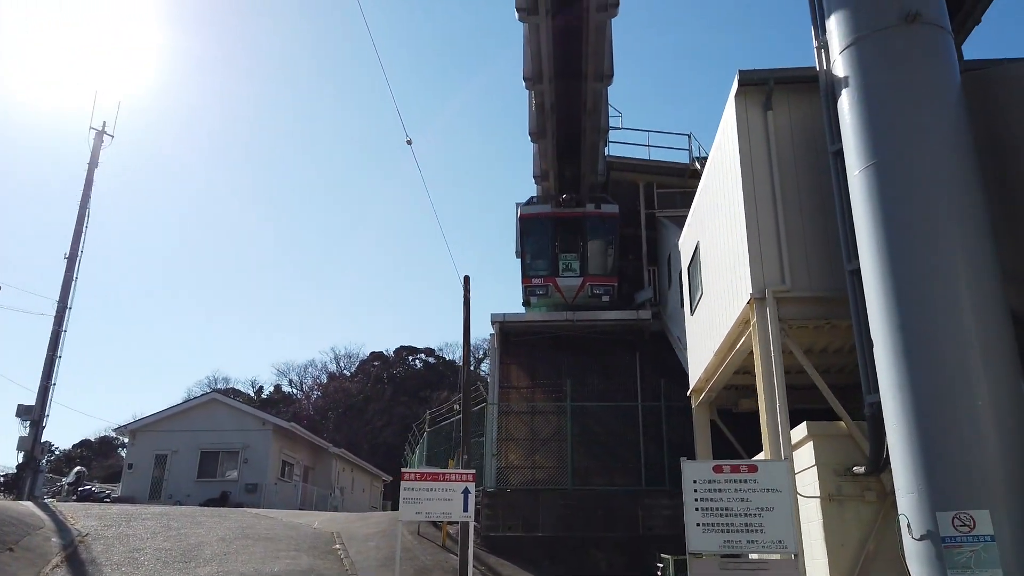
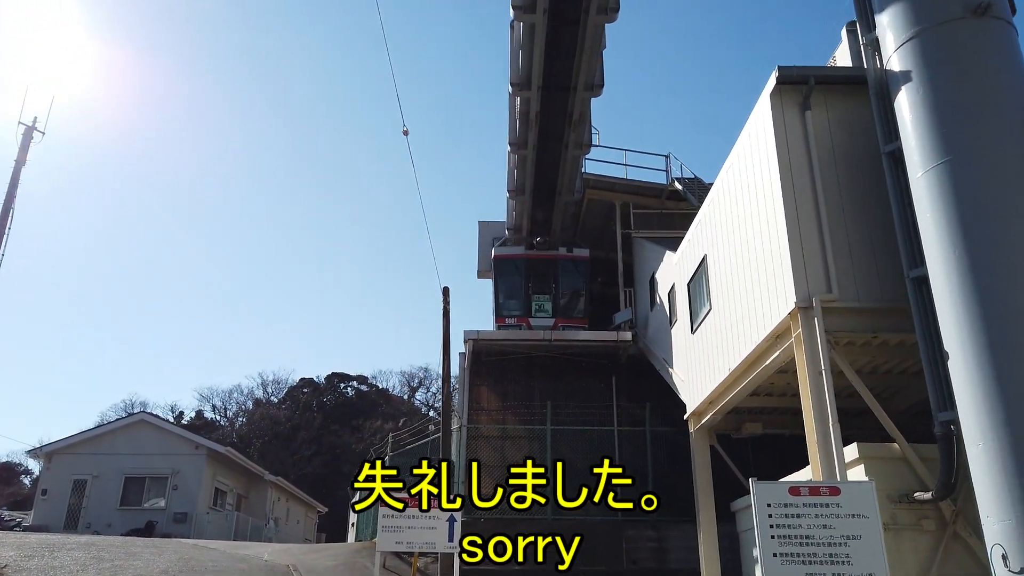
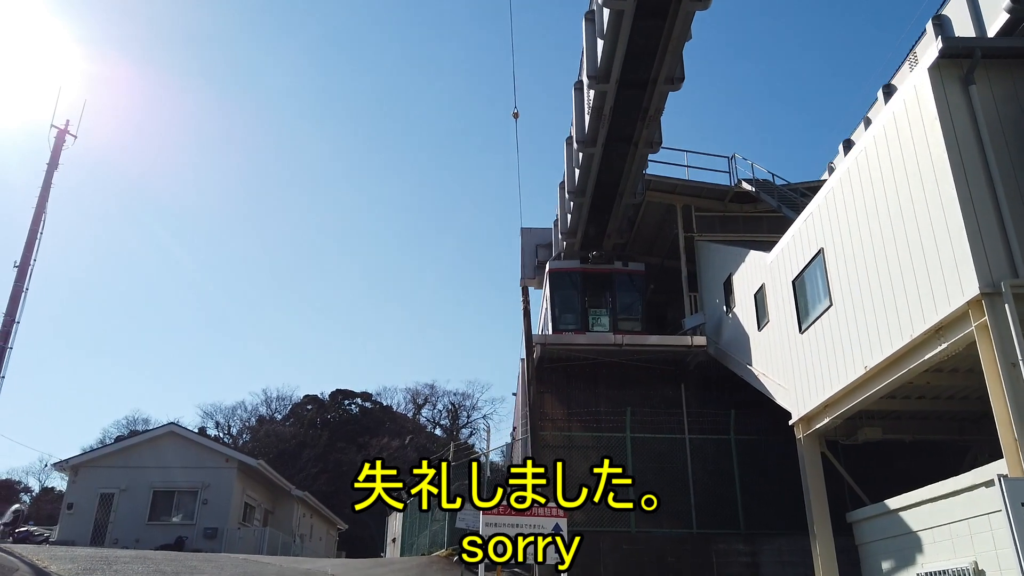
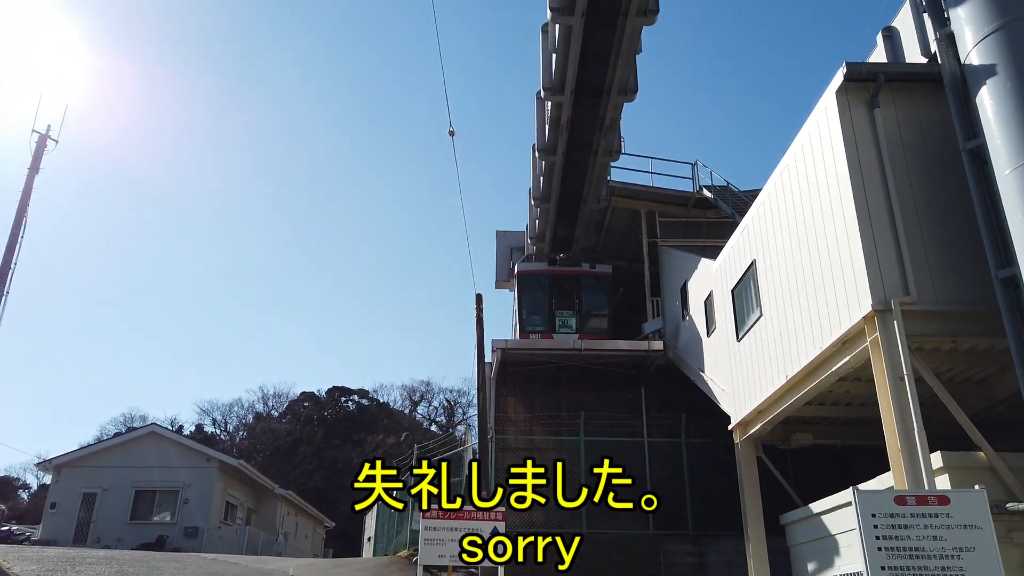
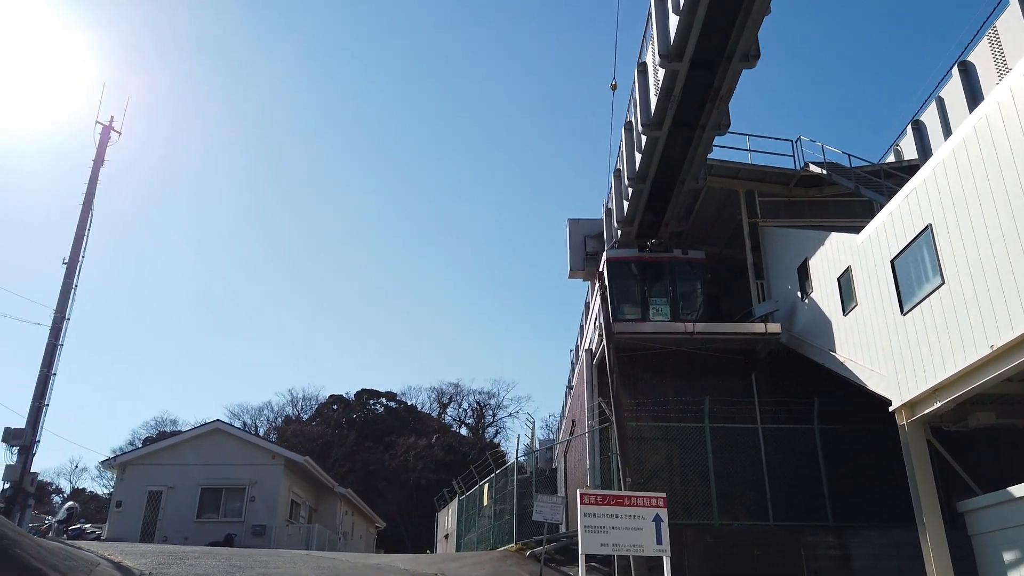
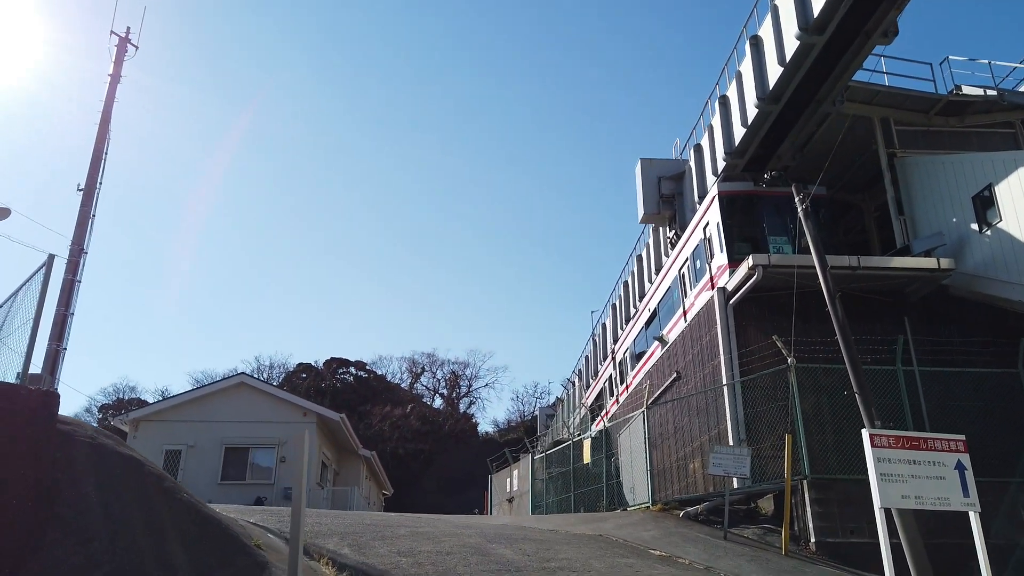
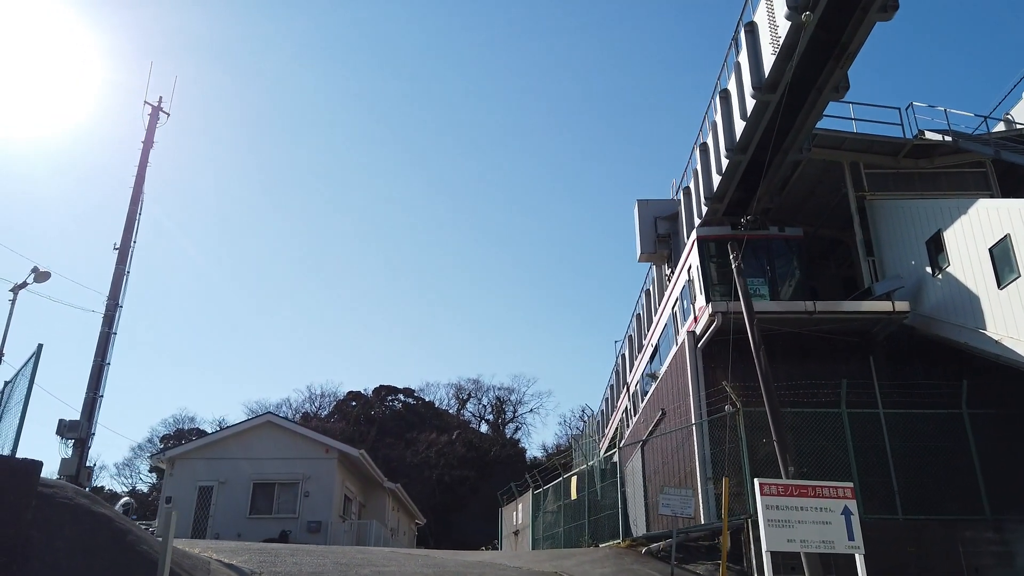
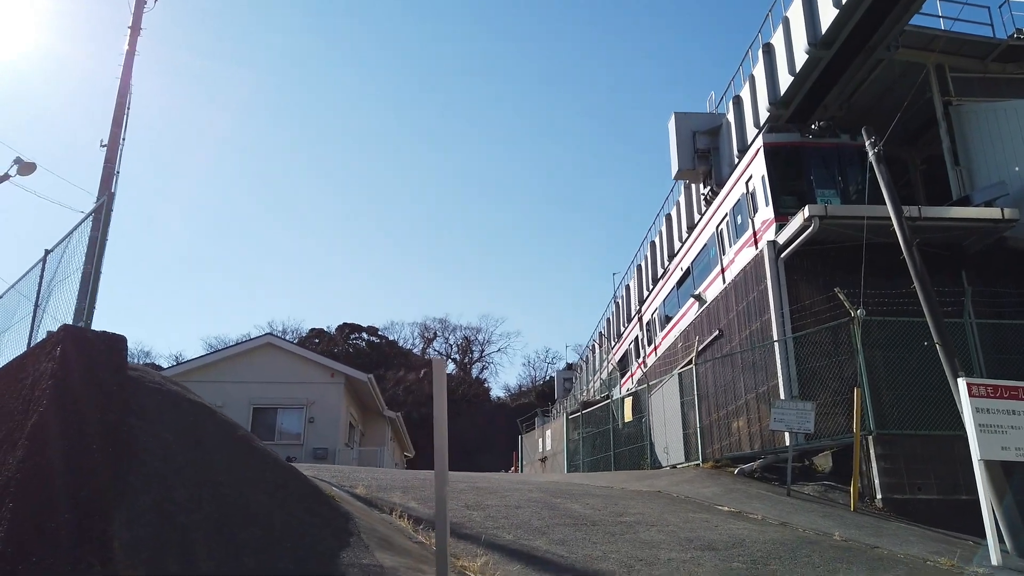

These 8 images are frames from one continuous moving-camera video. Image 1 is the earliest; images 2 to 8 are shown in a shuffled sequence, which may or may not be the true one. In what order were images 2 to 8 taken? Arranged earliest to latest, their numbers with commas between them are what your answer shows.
2, 4, 3, 5, 7, 6, 8
